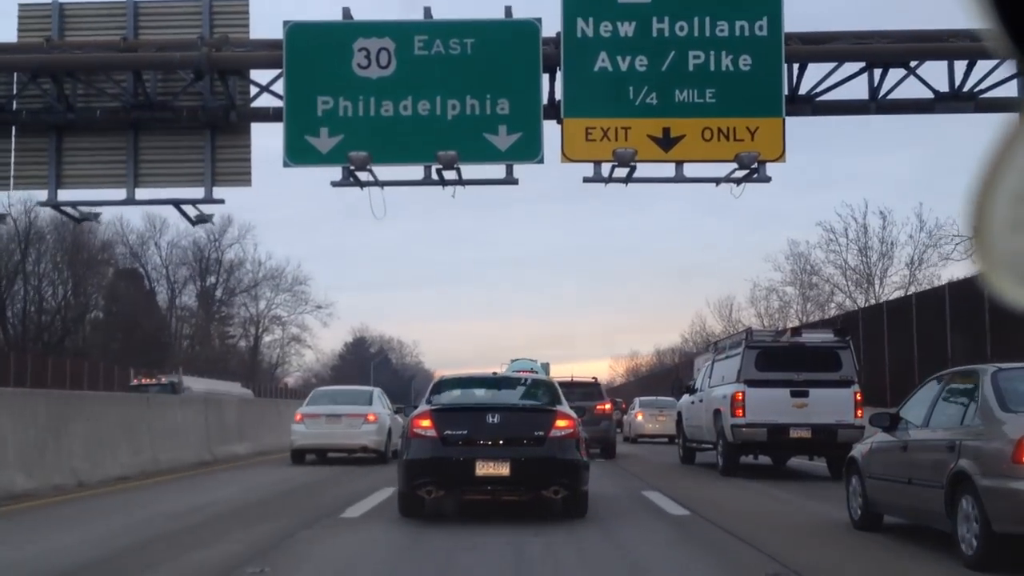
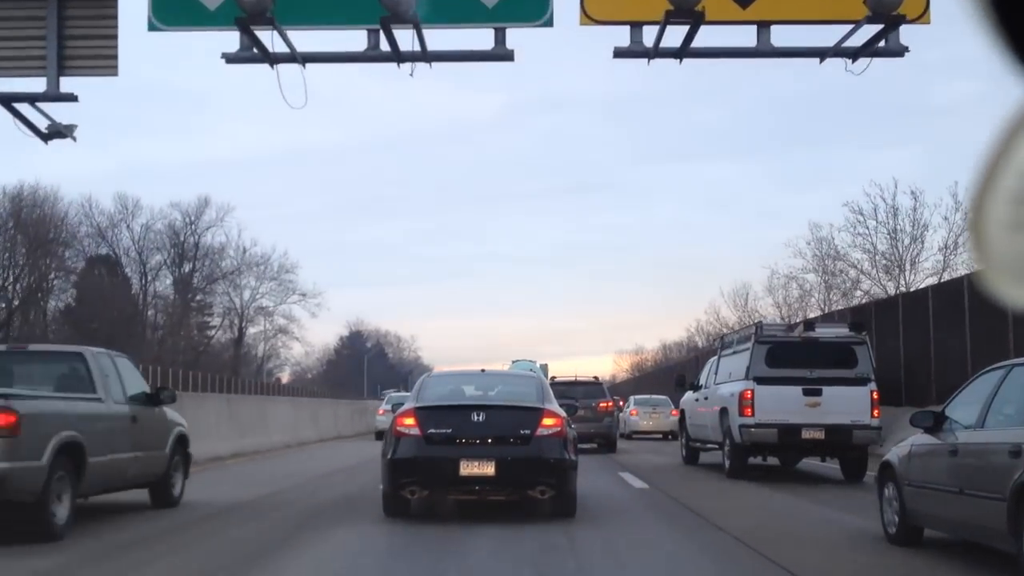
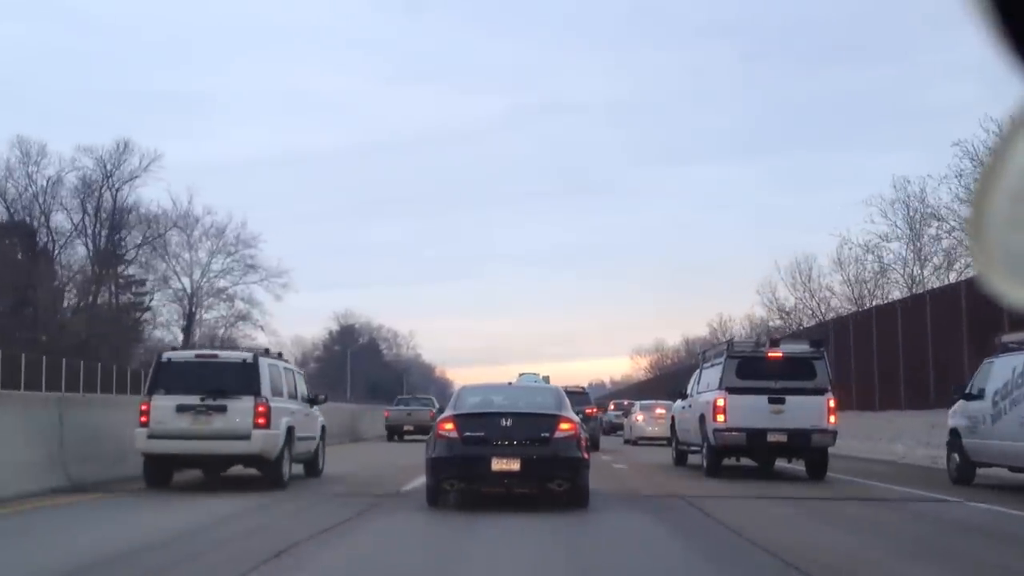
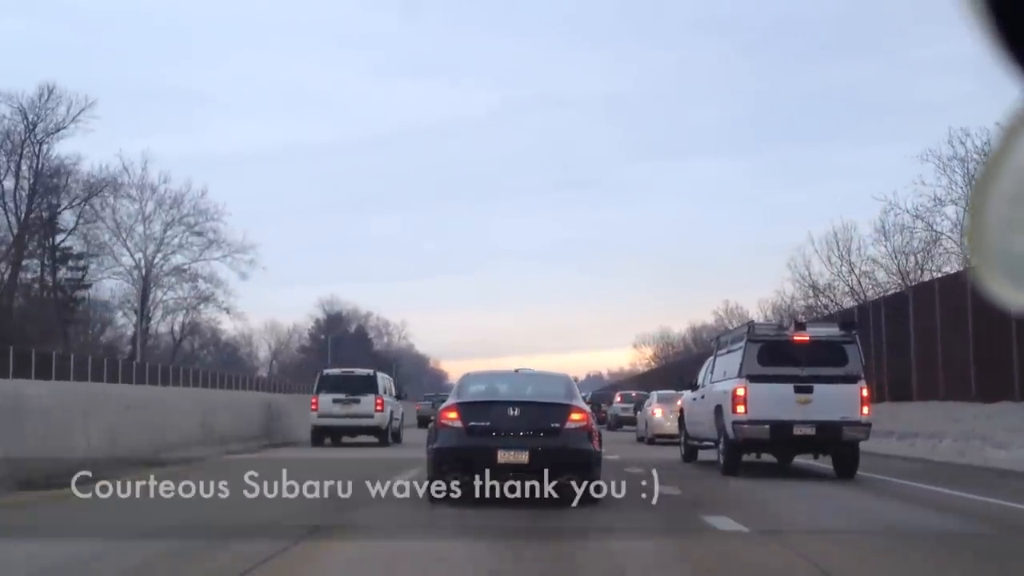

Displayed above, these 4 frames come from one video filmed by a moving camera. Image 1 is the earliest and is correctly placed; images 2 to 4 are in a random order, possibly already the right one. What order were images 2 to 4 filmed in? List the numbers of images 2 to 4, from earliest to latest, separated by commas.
2, 3, 4
